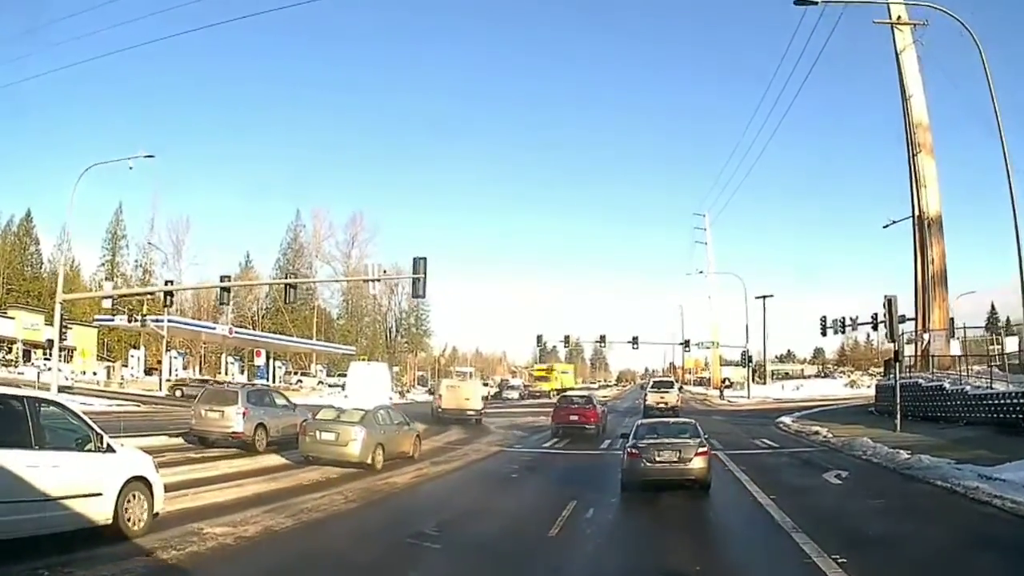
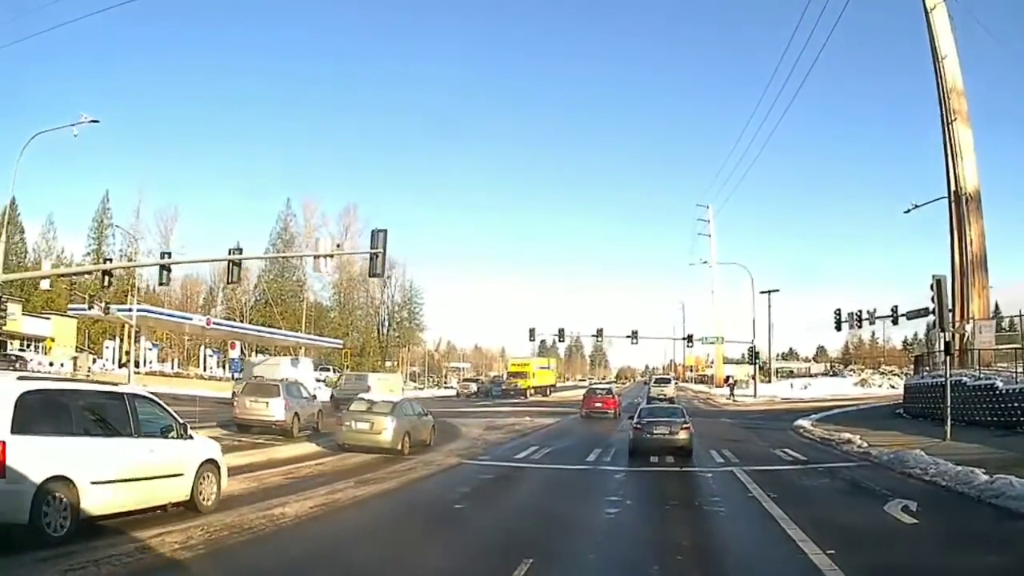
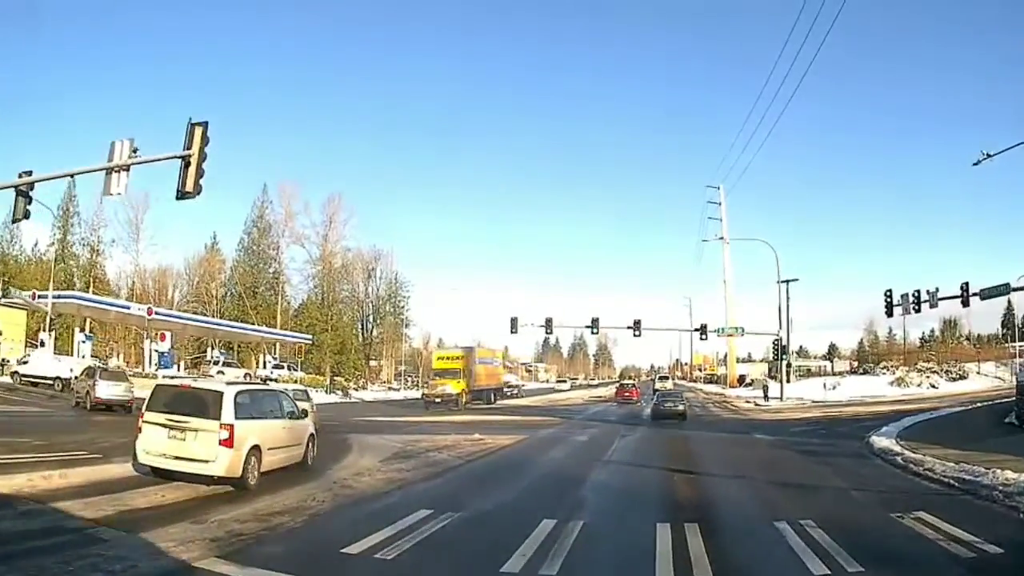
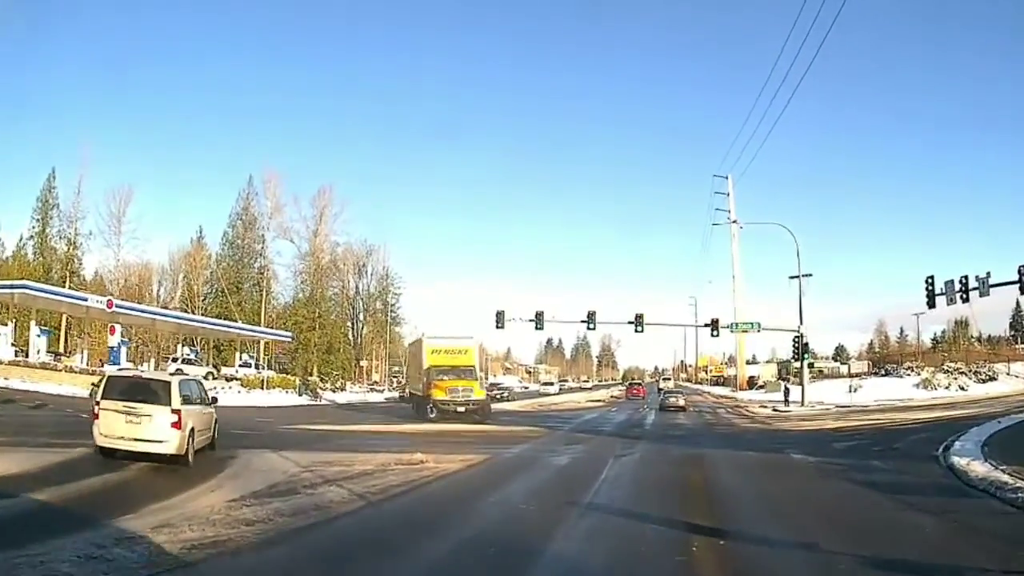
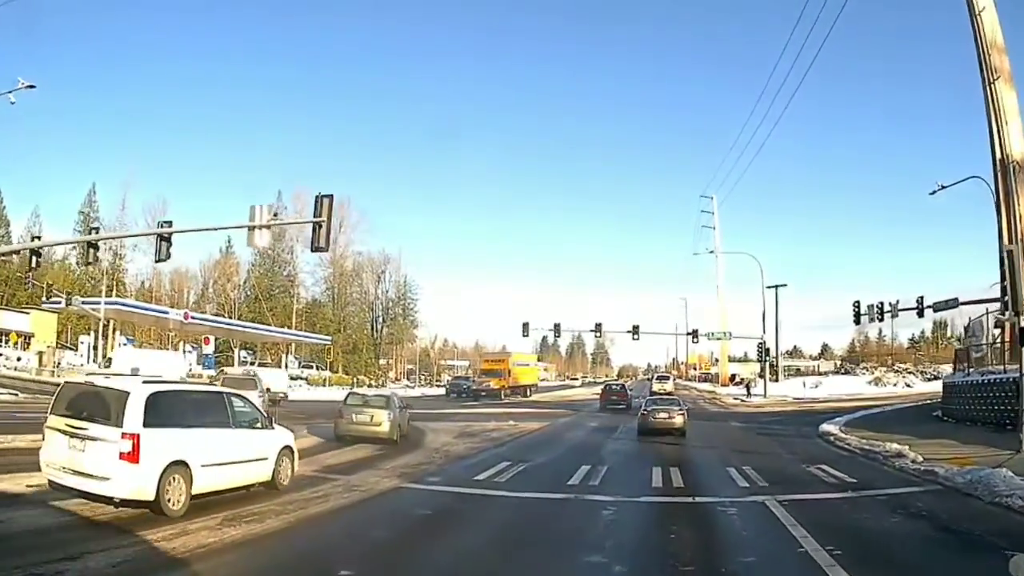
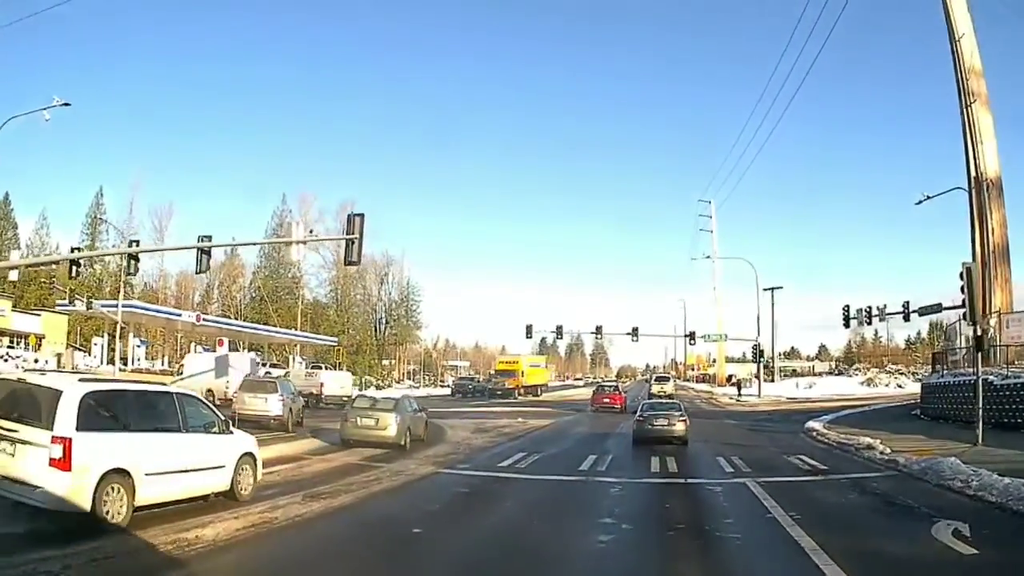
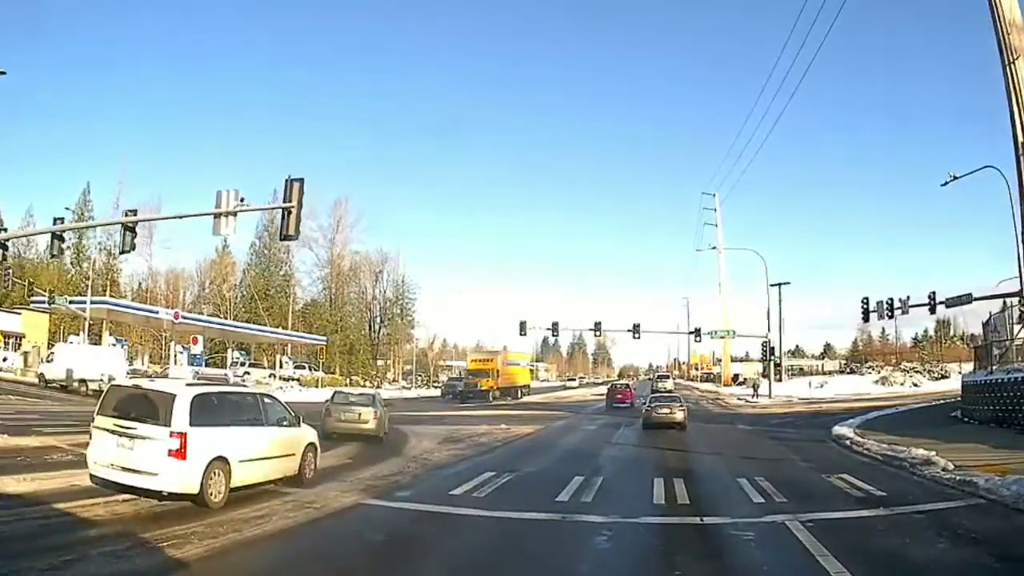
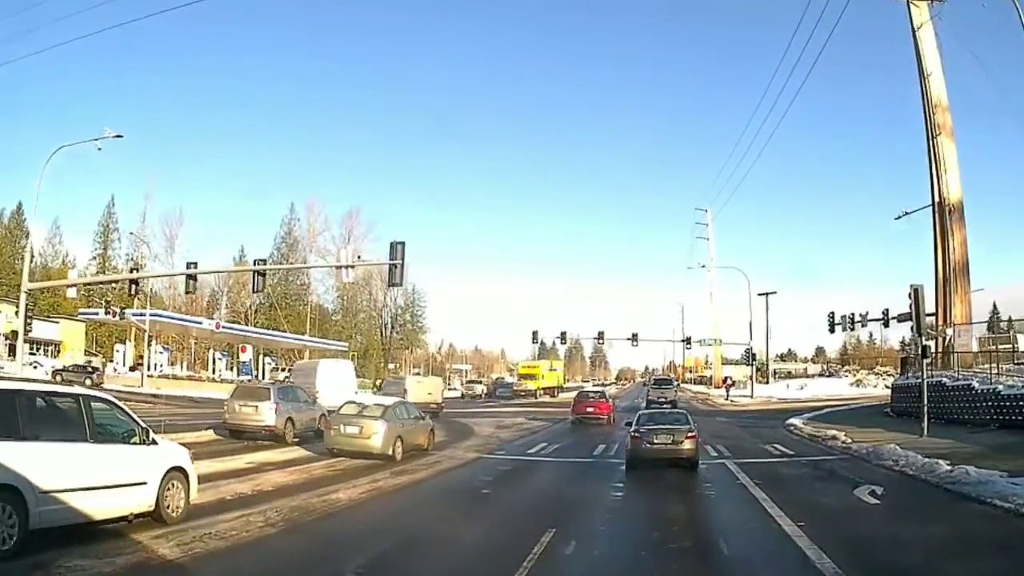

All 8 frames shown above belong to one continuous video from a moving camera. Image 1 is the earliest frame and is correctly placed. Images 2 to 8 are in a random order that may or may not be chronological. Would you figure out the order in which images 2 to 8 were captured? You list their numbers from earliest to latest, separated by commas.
8, 2, 6, 5, 7, 3, 4
